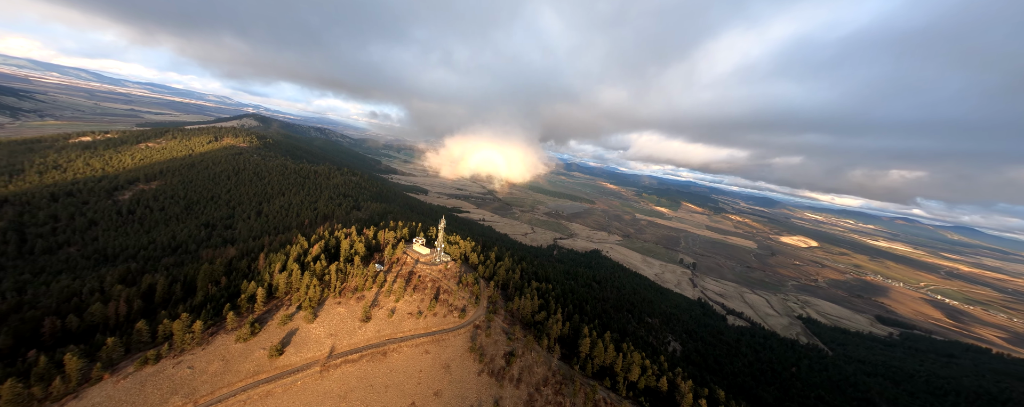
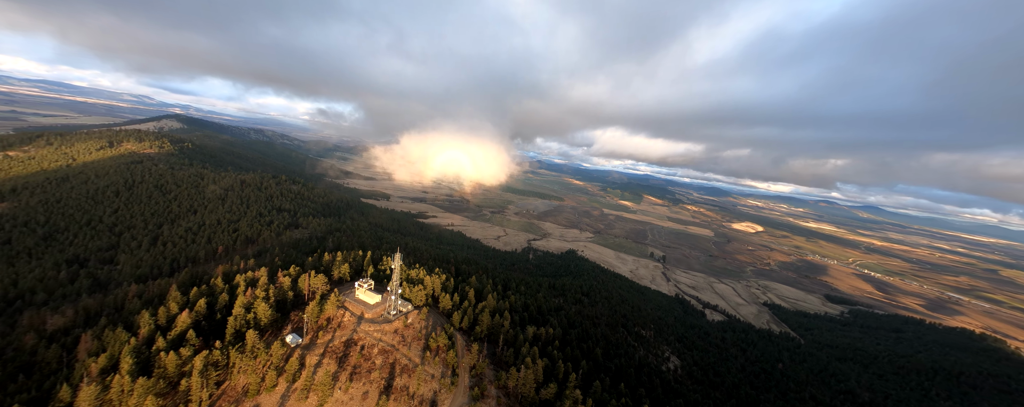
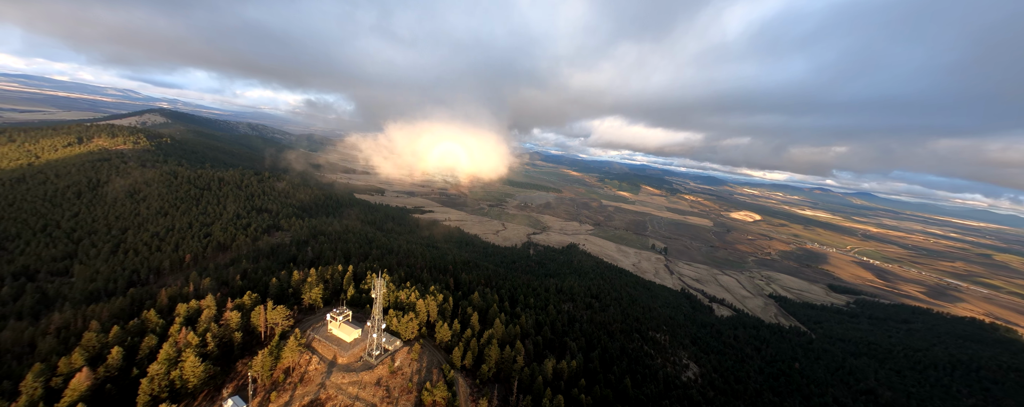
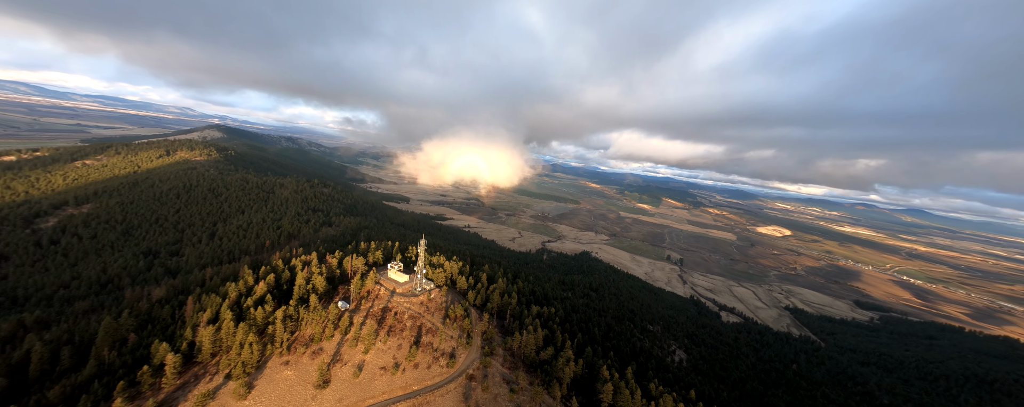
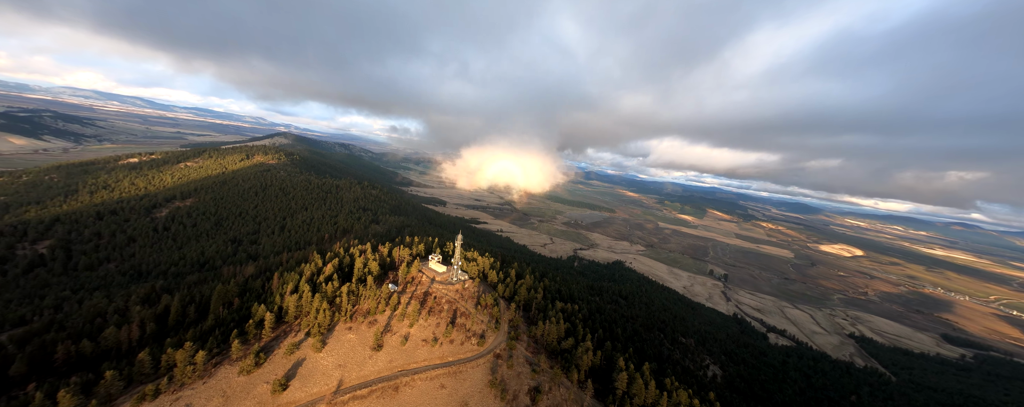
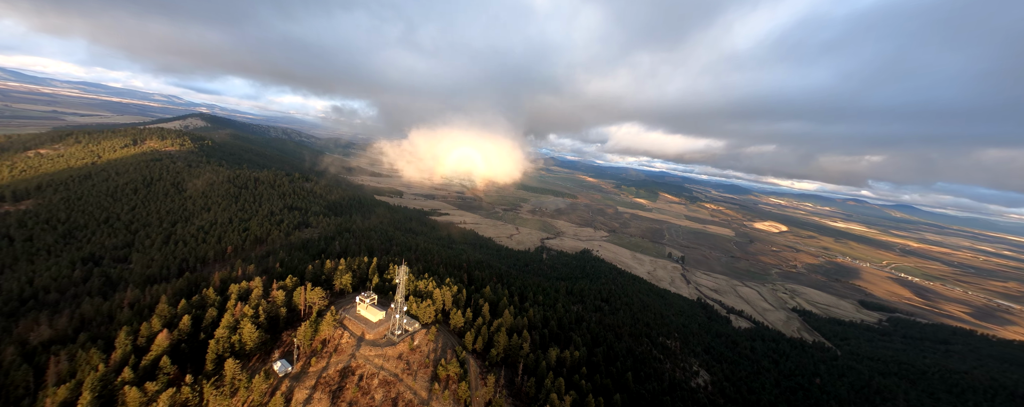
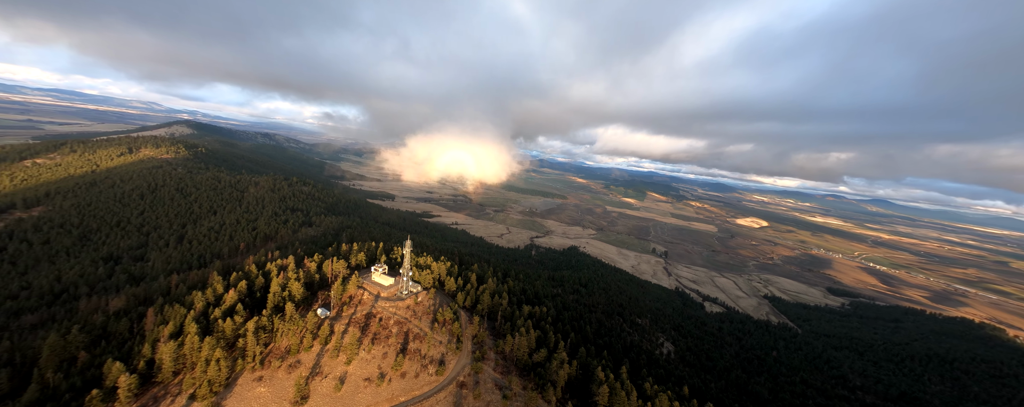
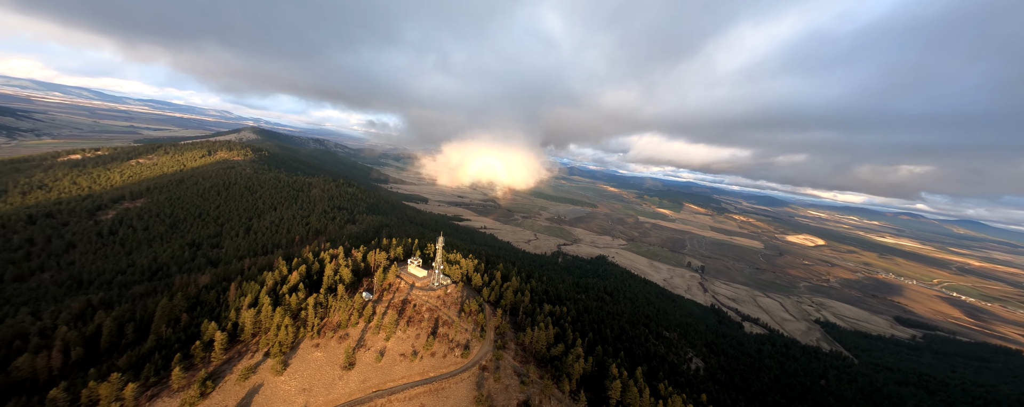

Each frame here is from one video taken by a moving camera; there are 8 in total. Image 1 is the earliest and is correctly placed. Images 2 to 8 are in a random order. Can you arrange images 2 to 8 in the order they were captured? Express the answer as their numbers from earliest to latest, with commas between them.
5, 8, 4, 7, 2, 6, 3
